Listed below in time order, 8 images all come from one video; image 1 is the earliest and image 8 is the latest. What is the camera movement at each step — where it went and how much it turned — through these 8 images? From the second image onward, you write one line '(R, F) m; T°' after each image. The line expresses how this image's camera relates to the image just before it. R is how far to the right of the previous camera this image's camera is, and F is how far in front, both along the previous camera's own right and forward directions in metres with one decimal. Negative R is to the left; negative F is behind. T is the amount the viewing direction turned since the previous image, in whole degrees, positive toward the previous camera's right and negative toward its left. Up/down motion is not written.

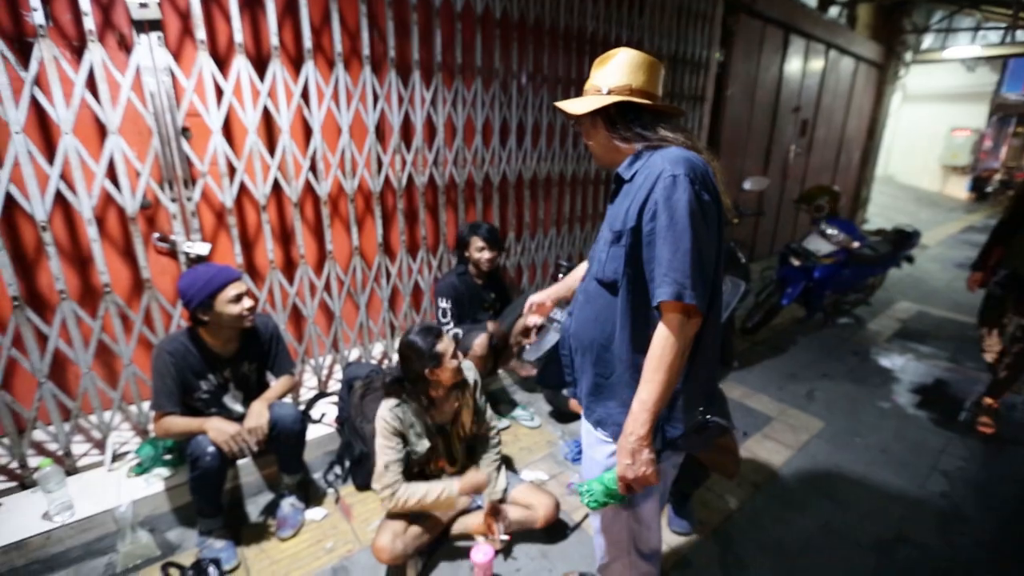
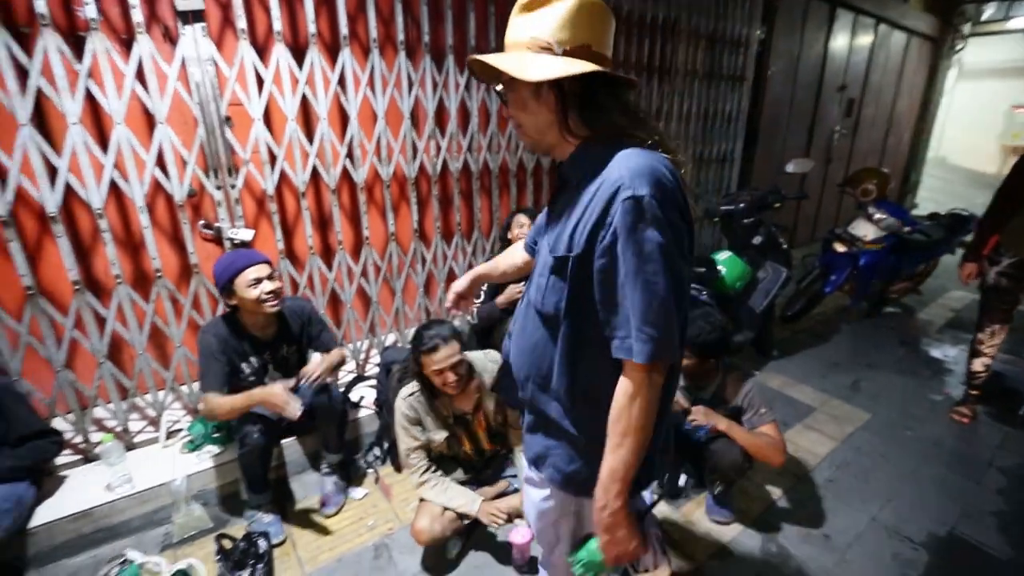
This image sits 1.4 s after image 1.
(-0.1, 0.0) m; -3°
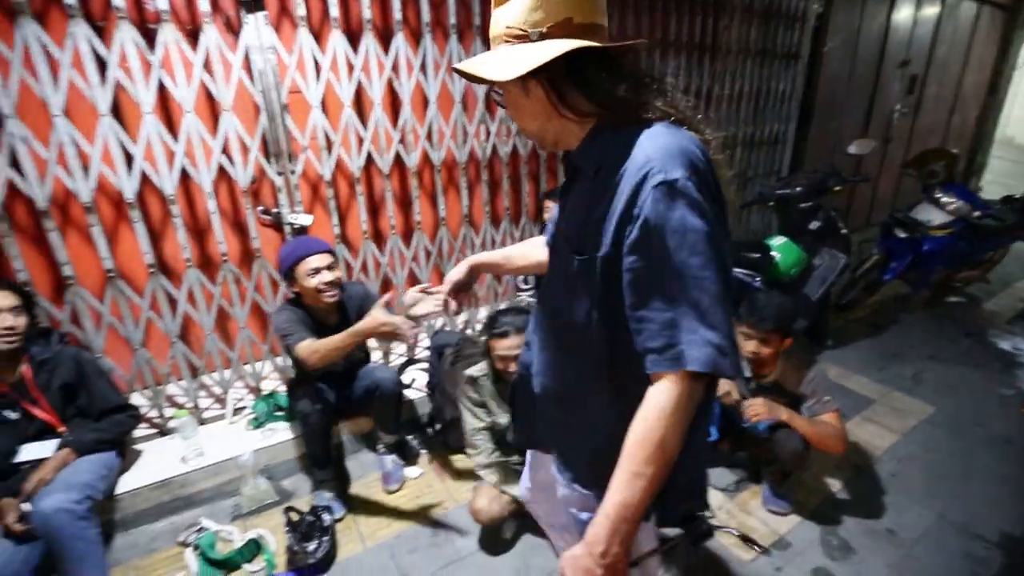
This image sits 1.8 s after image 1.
(-0.1, 0.0) m; -4°
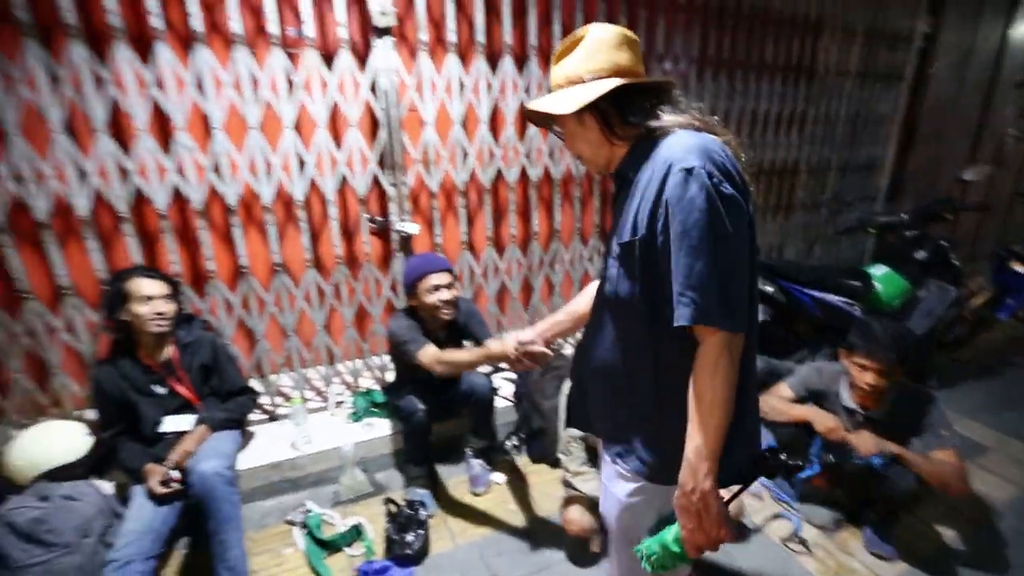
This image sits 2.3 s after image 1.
(-0.3, -0.1) m; -6°
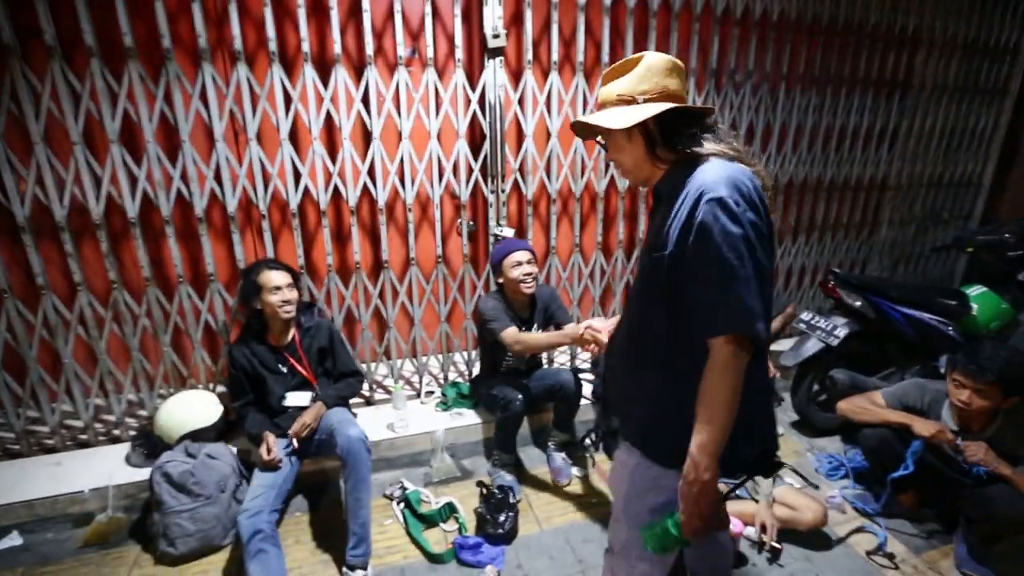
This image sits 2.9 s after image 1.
(-0.3, -0.2) m; -6°
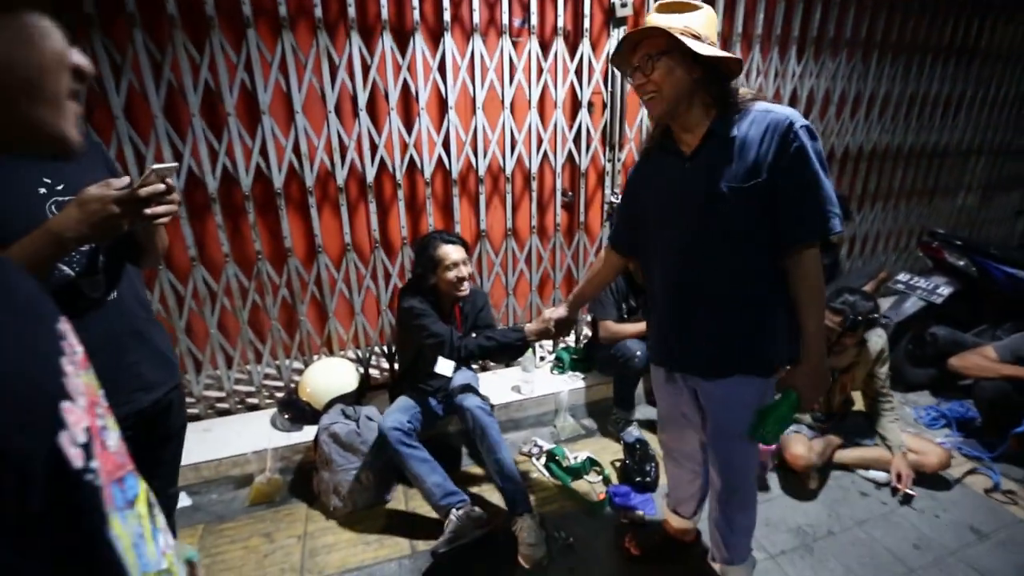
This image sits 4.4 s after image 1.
(-1.0, -0.1) m; +1°
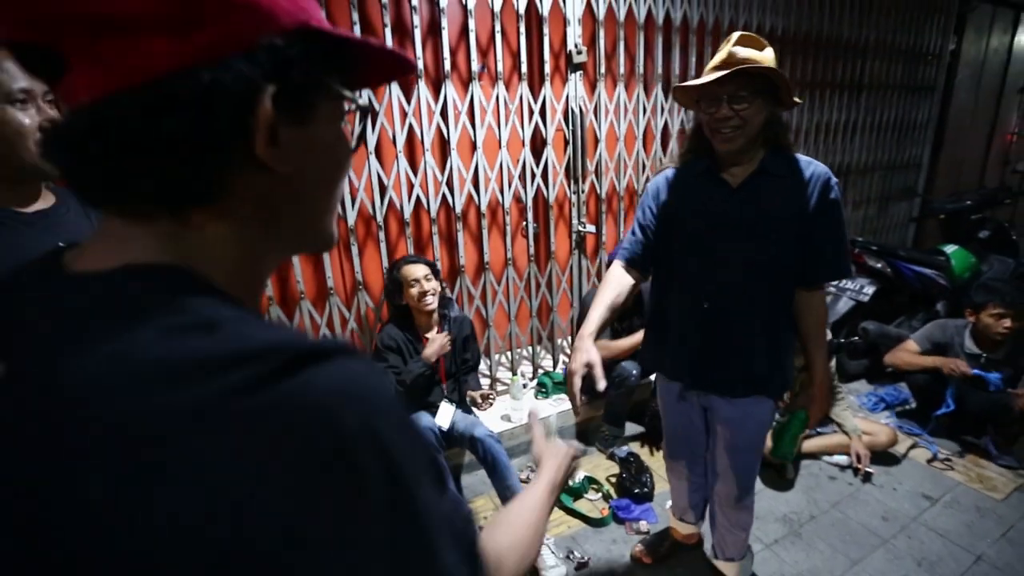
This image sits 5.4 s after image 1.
(-0.3, -0.1) m; +8°
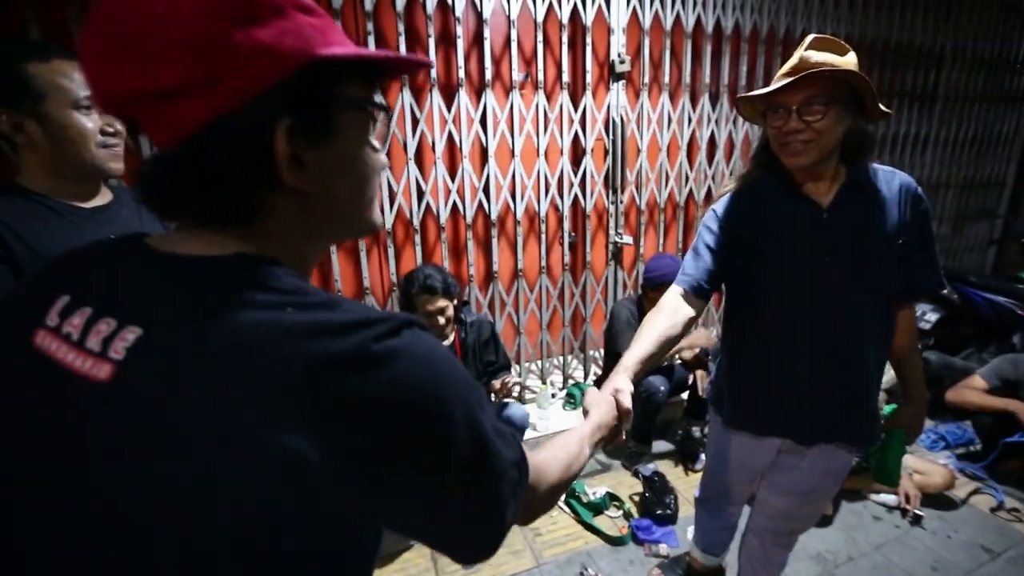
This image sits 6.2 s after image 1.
(+0.1, 0.0) m; -6°
